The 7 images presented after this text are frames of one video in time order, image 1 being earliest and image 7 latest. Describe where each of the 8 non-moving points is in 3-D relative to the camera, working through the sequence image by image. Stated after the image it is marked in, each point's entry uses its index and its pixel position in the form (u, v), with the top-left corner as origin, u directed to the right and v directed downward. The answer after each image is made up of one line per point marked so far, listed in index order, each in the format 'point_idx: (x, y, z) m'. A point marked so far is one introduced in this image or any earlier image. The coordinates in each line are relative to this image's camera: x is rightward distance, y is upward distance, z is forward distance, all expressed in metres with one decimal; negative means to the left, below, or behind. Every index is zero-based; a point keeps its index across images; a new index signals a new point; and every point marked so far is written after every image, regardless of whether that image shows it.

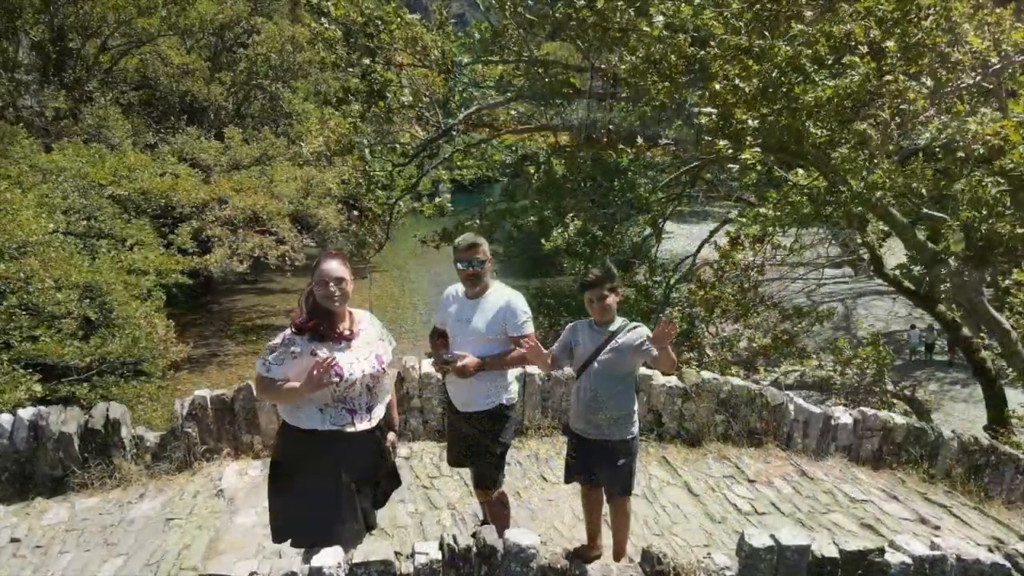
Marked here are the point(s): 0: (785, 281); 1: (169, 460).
0: (+4.1, 0.0, +15.1) m
1: (-1.3, -0.7, +4.1) m
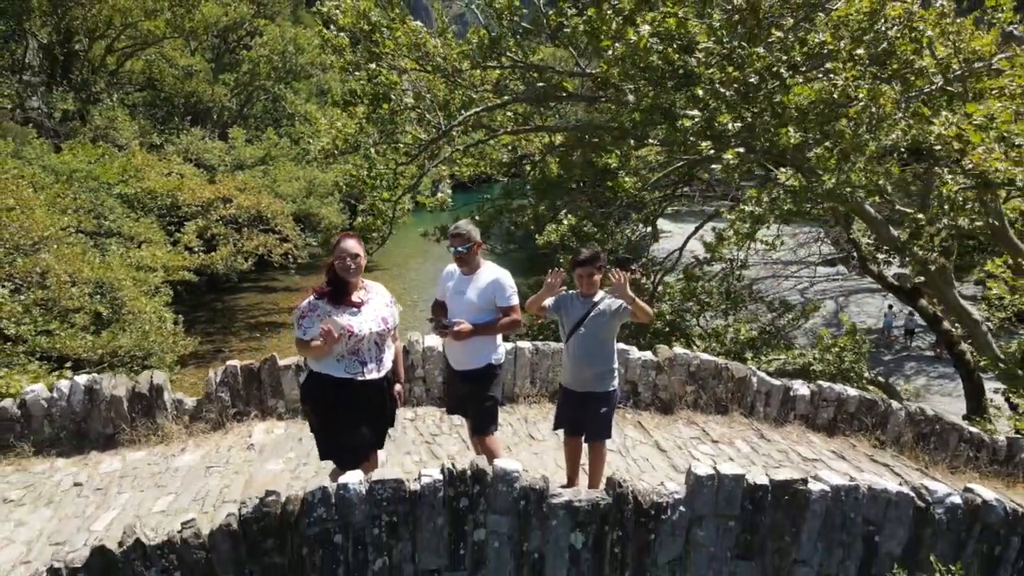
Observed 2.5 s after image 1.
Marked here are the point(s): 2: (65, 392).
0: (+4.0, +0.1, +15.7) m
1: (-1.4, -0.6, +4.7) m
2: (-1.9, -0.4, +4.5) m
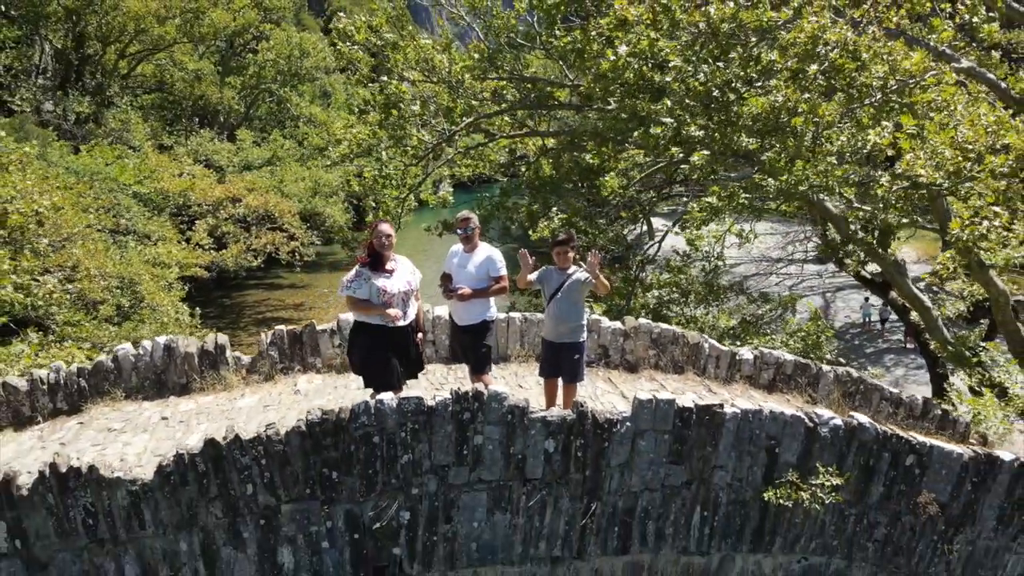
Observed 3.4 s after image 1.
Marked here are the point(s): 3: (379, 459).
0: (+4.0, +0.2, +16.8) m
1: (-1.4, -0.5, +5.8) m
2: (-1.9, -0.3, +5.6) m
3: (-0.5, -0.7, +4.0) m
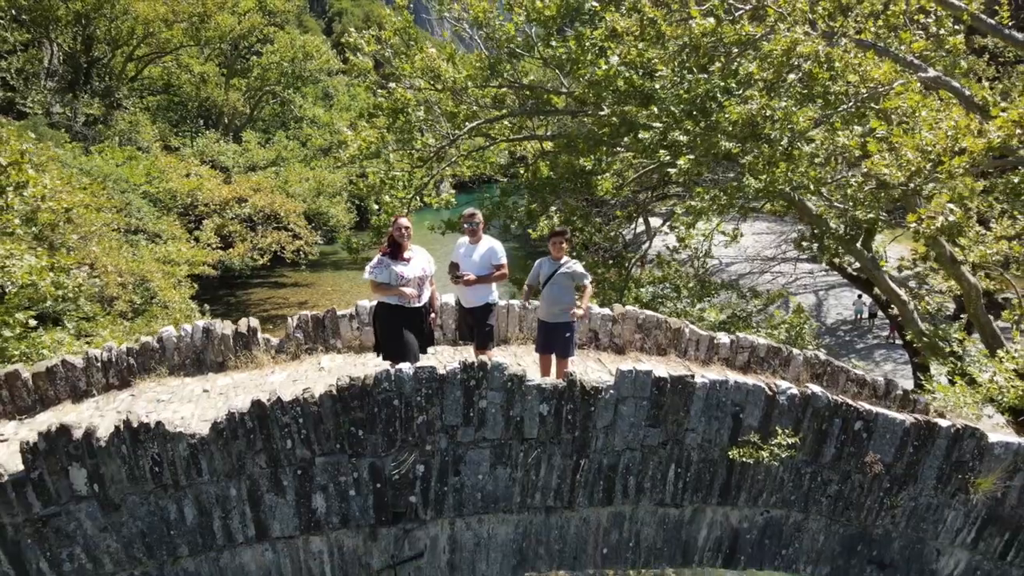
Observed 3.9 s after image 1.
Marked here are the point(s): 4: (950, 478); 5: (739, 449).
0: (+4.0, +0.3, +17.5) m
1: (-1.4, -0.4, +6.5) m
2: (-1.9, -0.2, +6.3) m
3: (-0.5, -0.6, +4.7) m
4: (+2.2, -1.0, +5.3) m
5: (+1.1, -0.8, +5.2) m
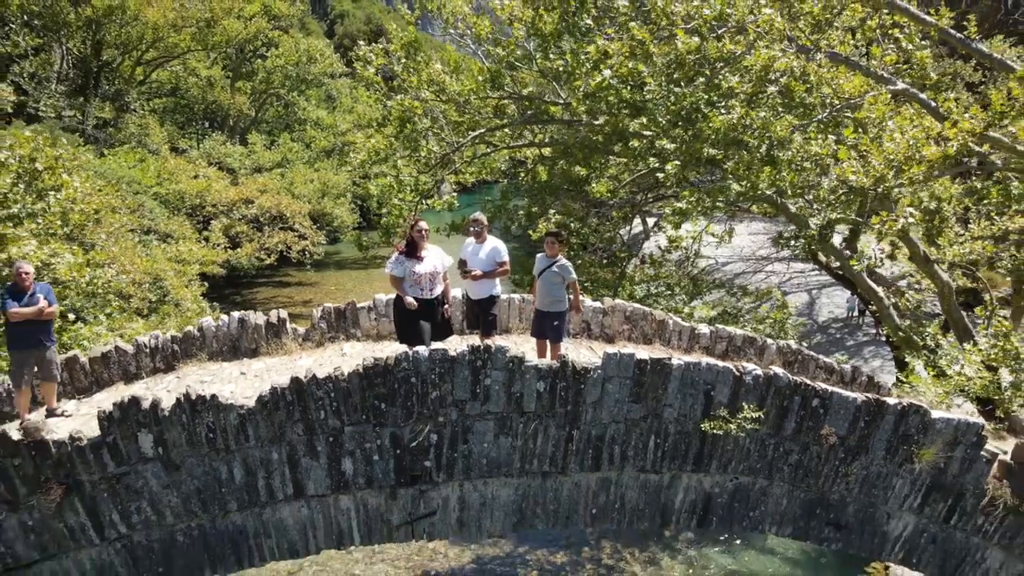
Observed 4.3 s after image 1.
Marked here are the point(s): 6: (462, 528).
0: (+4.0, +0.3, +18.3) m
1: (-1.4, -0.4, +7.3) m
2: (-1.9, -0.2, +7.1) m
3: (-0.5, -0.6, +5.5) m
4: (+2.2, -0.9, +6.1) m
5: (+1.1, -0.8, +6.0) m
6: (-0.3, -1.4, +6.0) m
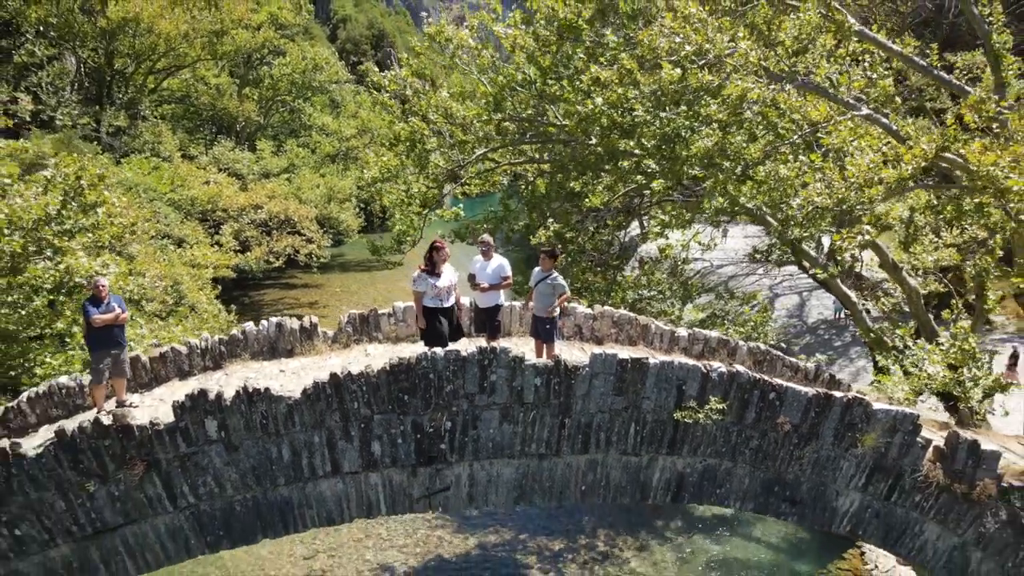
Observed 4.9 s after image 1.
0: (+4.0, +0.3, +19.4) m
1: (-1.4, -0.4, +8.4) m
2: (-1.9, -0.3, +8.2) m
3: (-0.5, -0.6, +6.6) m
4: (+2.3, -1.0, +7.2) m
5: (+1.1, -0.8, +7.0) m
6: (-0.3, -1.4, +7.1) m
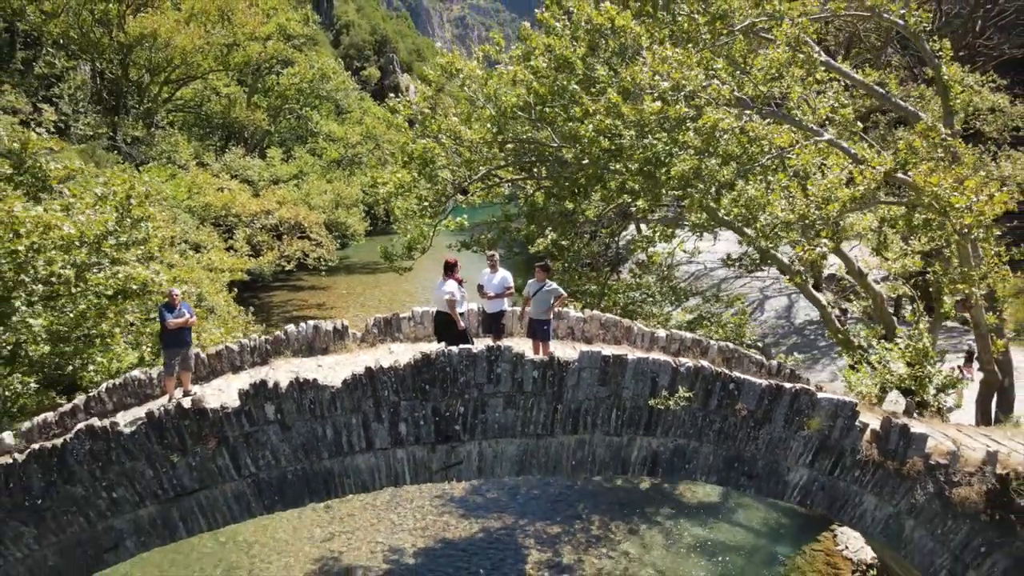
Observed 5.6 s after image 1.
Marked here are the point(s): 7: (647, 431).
0: (+4.0, +0.2, +20.9) m
1: (-1.4, -0.5, +9.9) m
2: (-1.9, -0.4, +9.6) m
3: (-0.5, -0.7, +8.1) m
4: (+2.3, -1.1, +8.7) m
5: (+1.1, -0.9, +8.5) m
6: (-0.3, -1.5, +8.5) m
7: (+1.1, -1.2, +8.7) m
